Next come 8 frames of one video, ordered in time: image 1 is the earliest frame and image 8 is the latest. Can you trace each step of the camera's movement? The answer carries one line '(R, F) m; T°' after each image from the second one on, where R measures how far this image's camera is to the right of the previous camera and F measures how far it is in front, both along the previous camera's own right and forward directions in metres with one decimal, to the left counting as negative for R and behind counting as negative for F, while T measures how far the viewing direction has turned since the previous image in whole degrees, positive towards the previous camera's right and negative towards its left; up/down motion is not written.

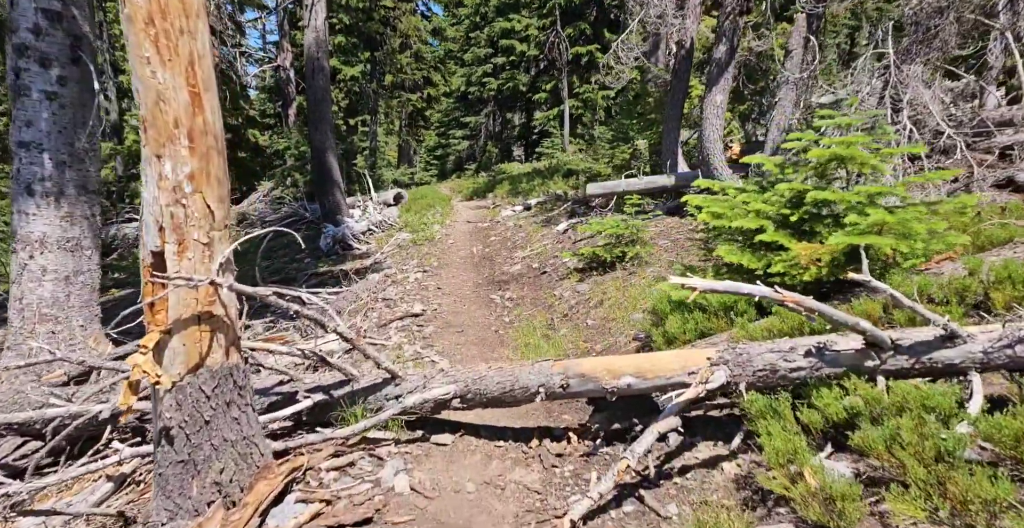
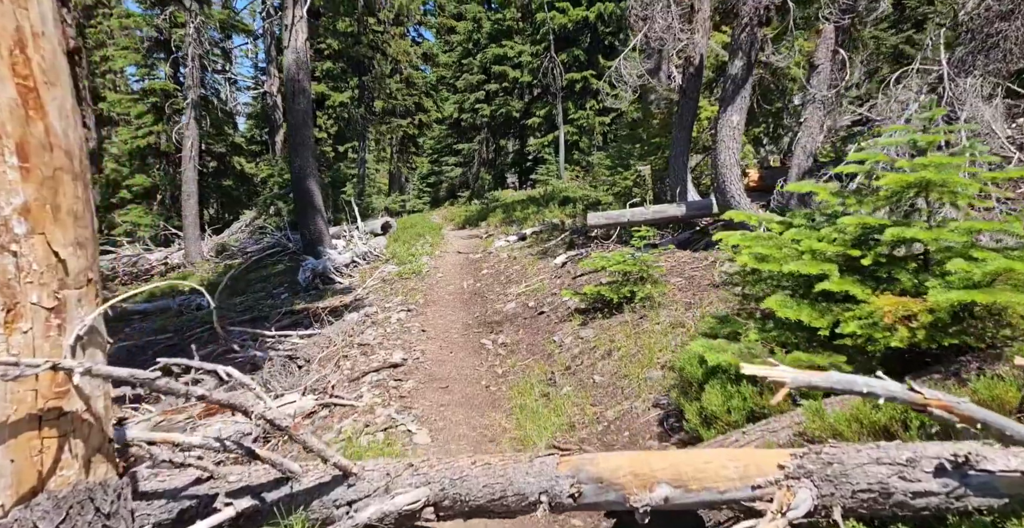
(0.0, +1.0) m; +1°
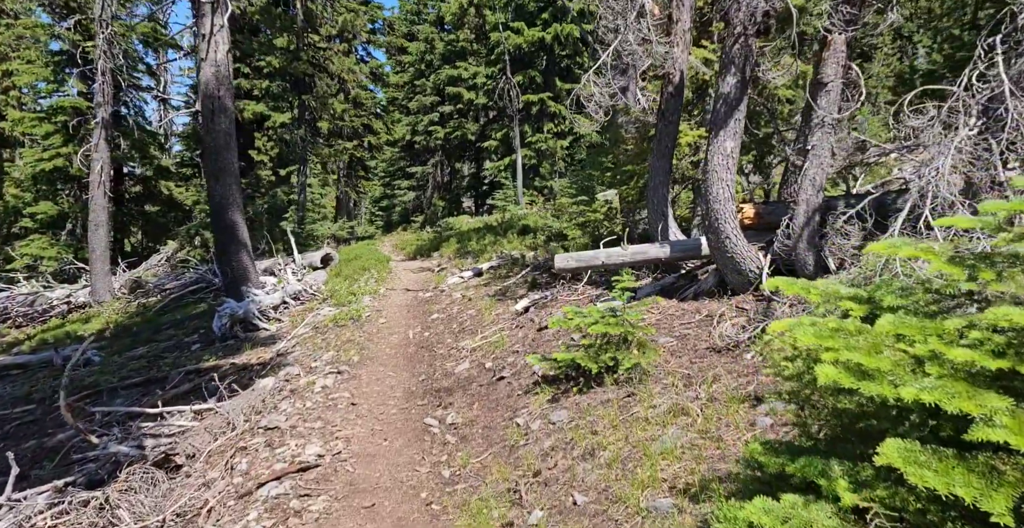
(+0.1, +1.5) m; +4°
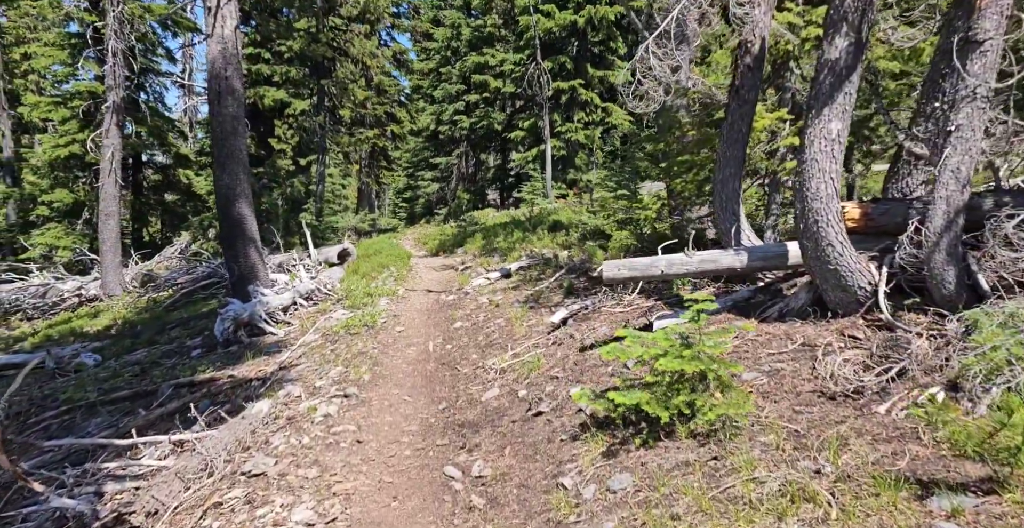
(-0.2, +1.3) m; -2°
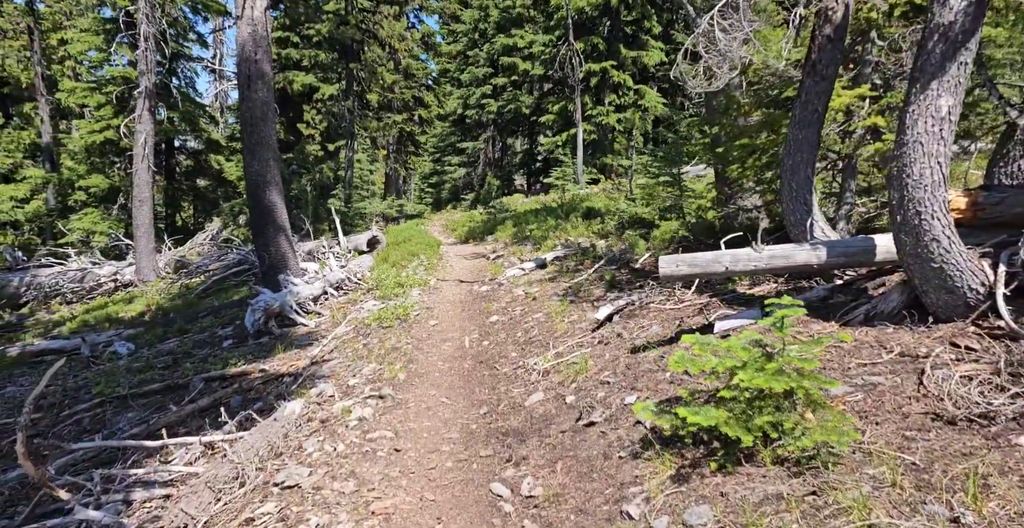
(-0.2, +0.5) m; -2°
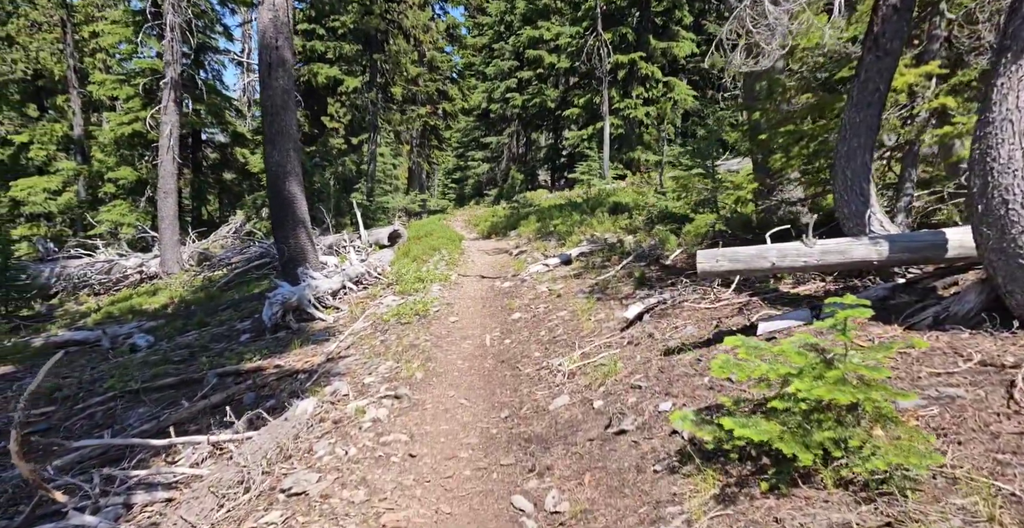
(0.0, +0.4) m; -2°
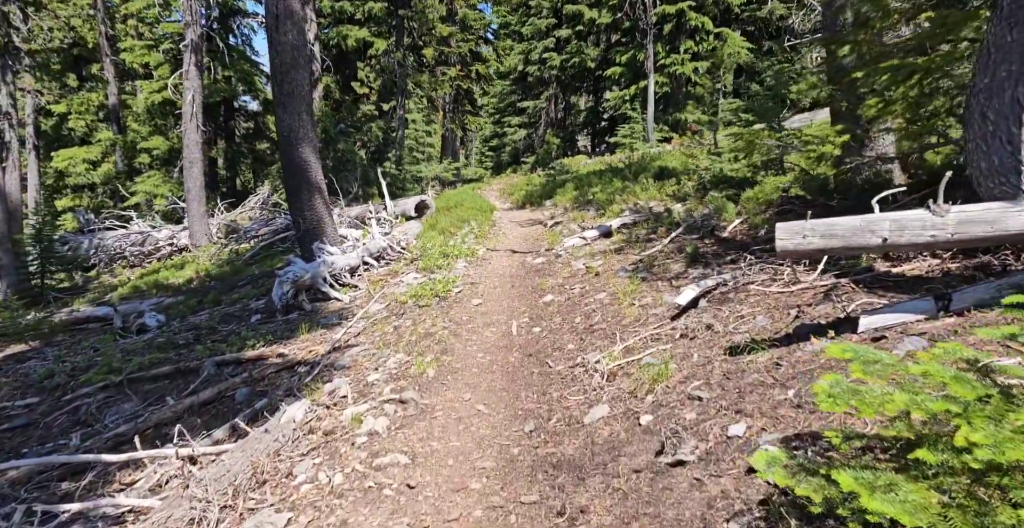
(+0.1, +1.1) m; -4°
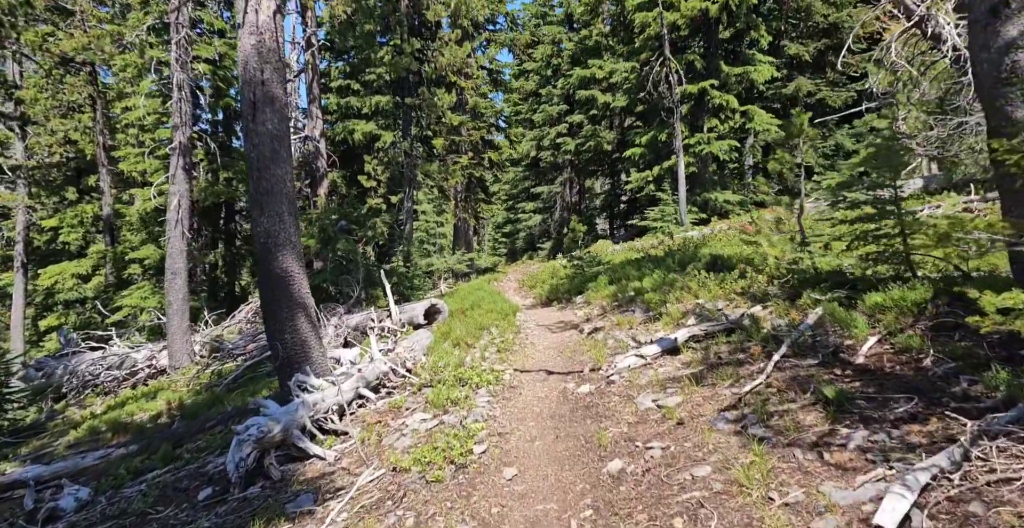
(-0.3, +2.4) m; -1°
